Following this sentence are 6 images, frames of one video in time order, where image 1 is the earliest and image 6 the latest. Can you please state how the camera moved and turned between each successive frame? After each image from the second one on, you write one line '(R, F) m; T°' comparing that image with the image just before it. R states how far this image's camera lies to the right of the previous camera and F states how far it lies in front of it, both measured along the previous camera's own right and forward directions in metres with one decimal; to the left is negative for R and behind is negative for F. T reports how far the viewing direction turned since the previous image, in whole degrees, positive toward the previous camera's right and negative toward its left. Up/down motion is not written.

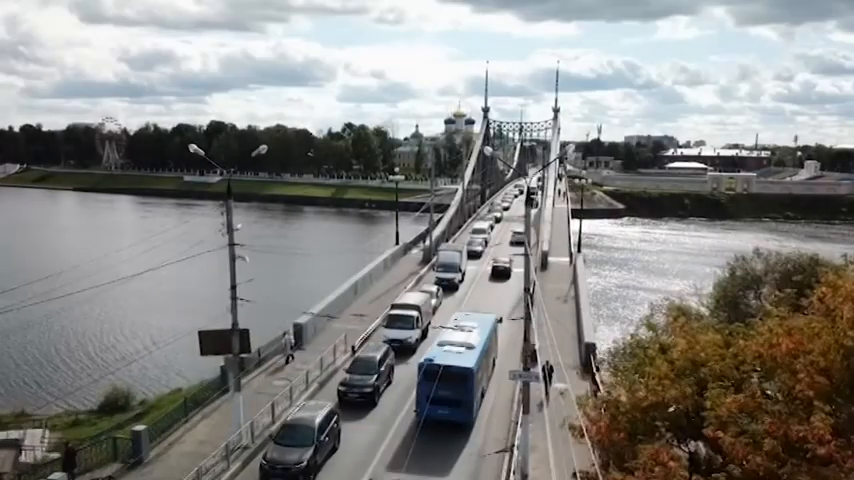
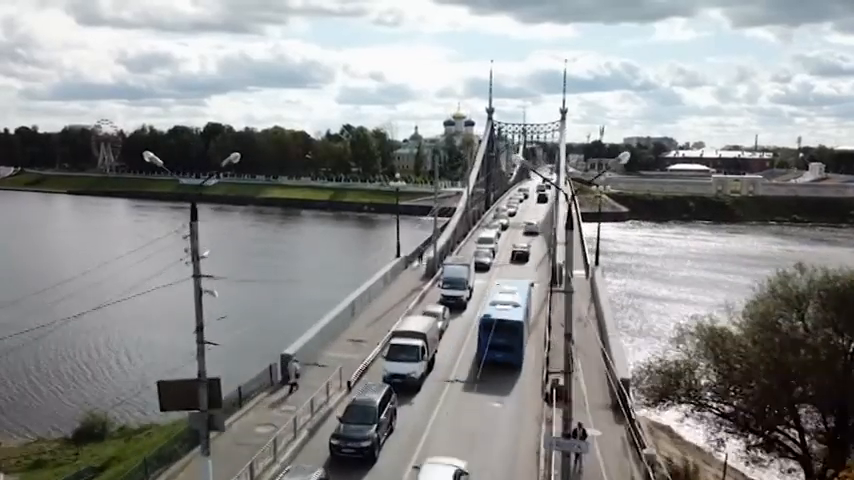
(-0.1, +1.7) m; 0°
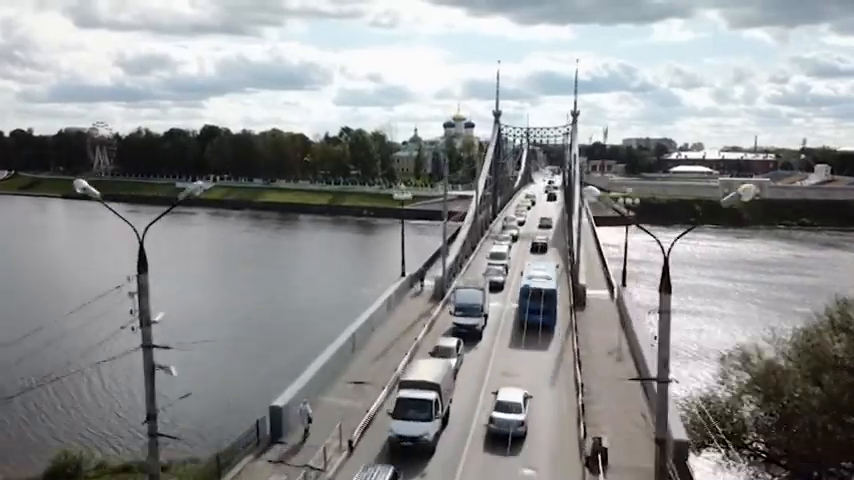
(-0.2, +1.8) m; 0°
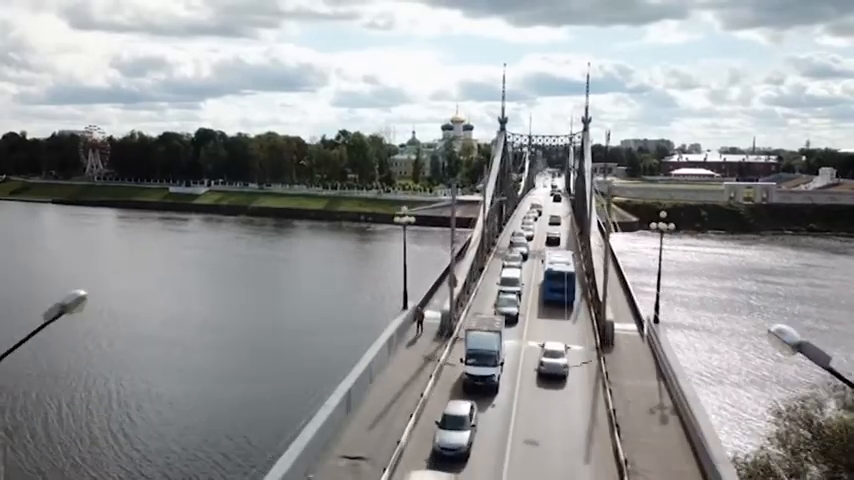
(-0.1, +2.1) m; 0°
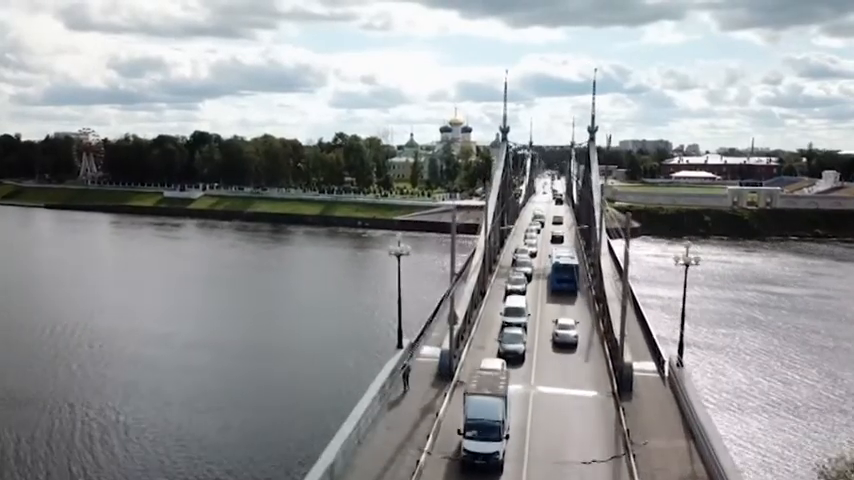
(0.0, +1.5) m; 0°
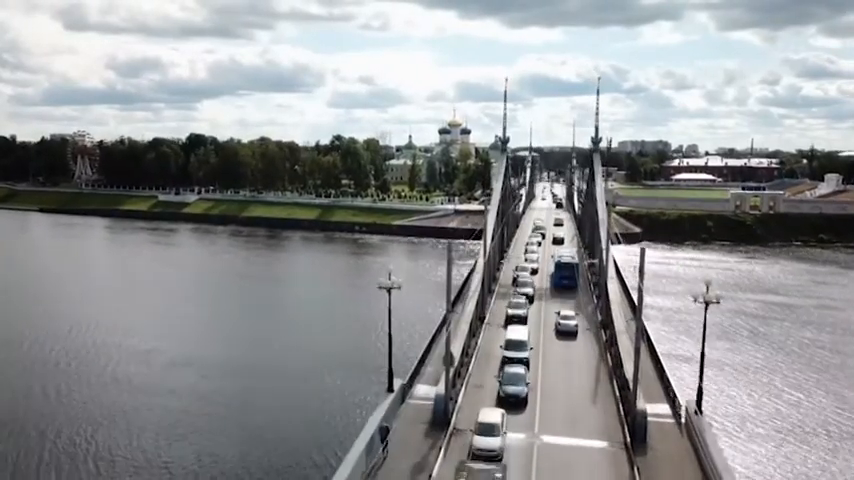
(+0.1, +1.3) m; 0°
